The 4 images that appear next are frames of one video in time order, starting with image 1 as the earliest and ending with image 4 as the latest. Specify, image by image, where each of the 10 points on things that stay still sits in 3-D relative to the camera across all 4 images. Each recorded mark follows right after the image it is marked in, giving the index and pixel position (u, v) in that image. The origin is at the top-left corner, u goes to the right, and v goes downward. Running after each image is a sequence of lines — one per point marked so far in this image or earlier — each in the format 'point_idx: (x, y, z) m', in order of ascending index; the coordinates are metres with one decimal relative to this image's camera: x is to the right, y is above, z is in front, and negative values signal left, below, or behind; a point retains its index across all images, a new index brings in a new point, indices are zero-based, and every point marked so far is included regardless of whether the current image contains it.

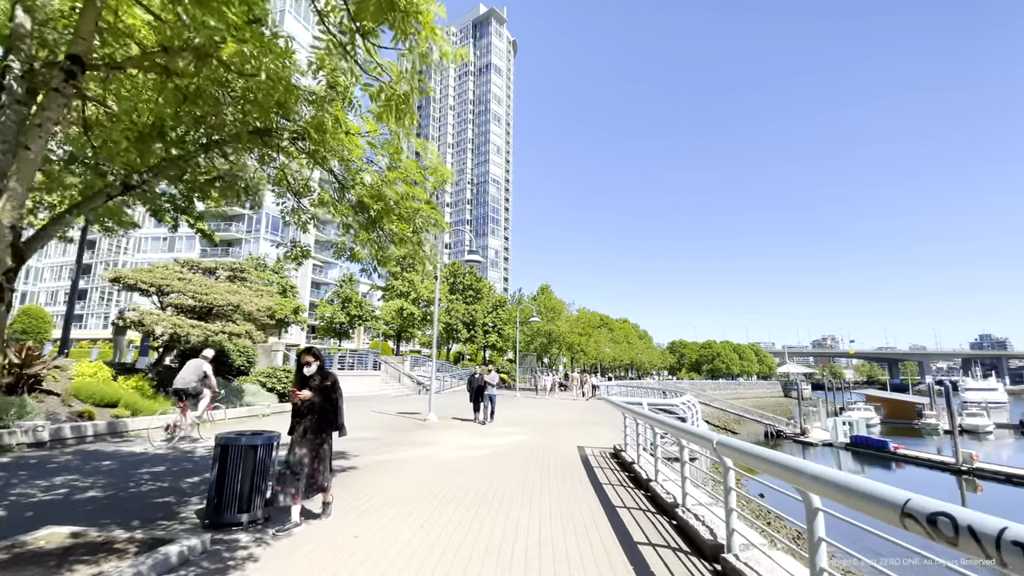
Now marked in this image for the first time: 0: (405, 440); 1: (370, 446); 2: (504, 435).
0: (-2.7, -3.7, +11.6) m
1: (-3.3, -3.6, +10.8) m
2: (-0.2, -4.0, +13.0) m
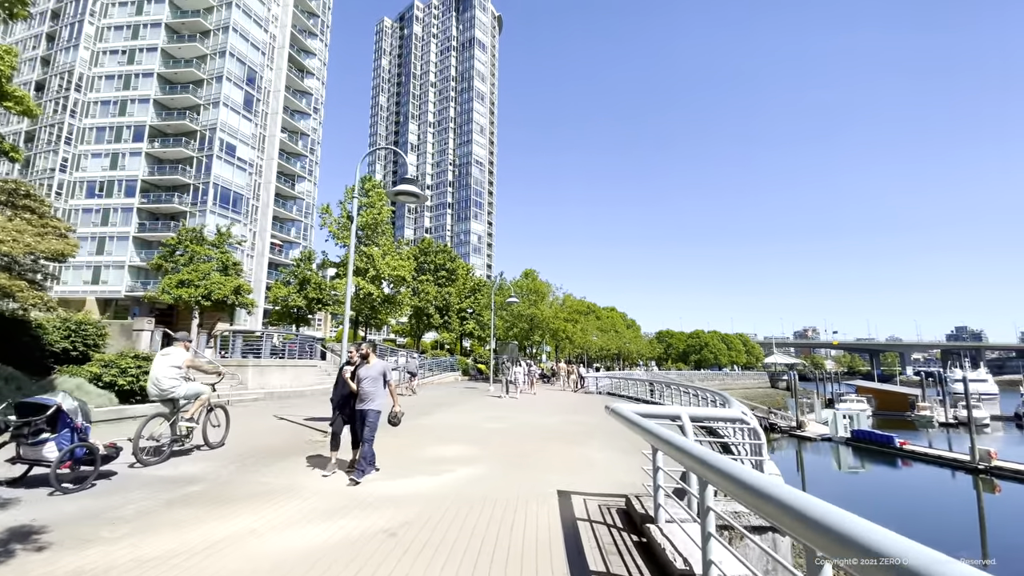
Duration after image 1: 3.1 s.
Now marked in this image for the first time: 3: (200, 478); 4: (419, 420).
0: (-3.6, -2.6, +6.3) m
1: (-4.3, -2.5, +5.5) m
2: (-1.2, -2.9, +7.7) m
3: (-4.2, -2.6, +6.5) m
4: (-2.5, -3.6, +12.8) m
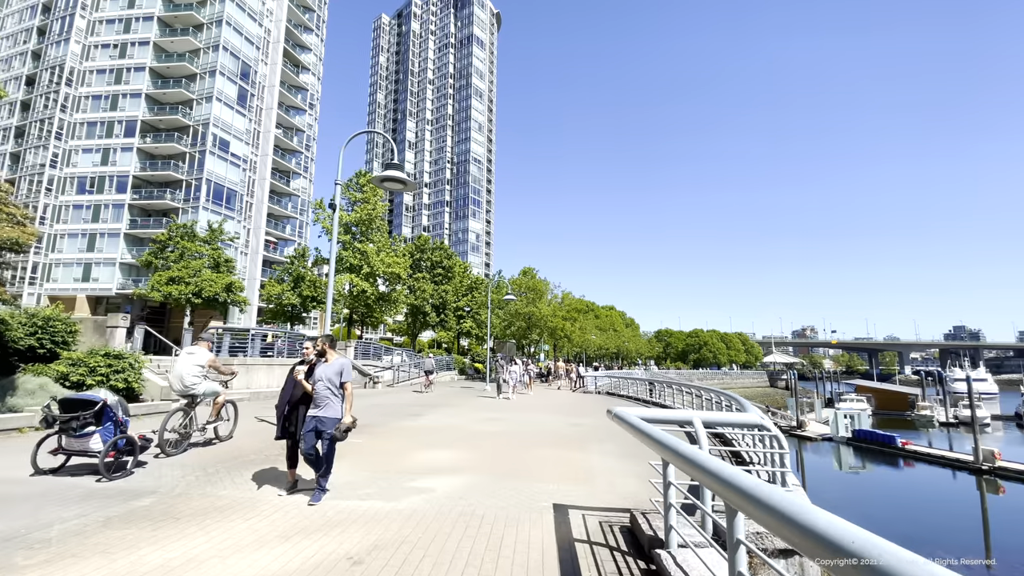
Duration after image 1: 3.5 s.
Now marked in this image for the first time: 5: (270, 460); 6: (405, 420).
0: (-3.8, -2.4, +5.6) m
1: (-4.4, -2.3, +4.8) m
2: (-1.3, -2.7, +7.1) m
3: (-4.4, -2.5, +5.8) m
4: (-2.6, -3.4, +12.1) m
5: (-3.9, -2.8, +7.6) m
6: (-2.9, -3.5, +12.5) m
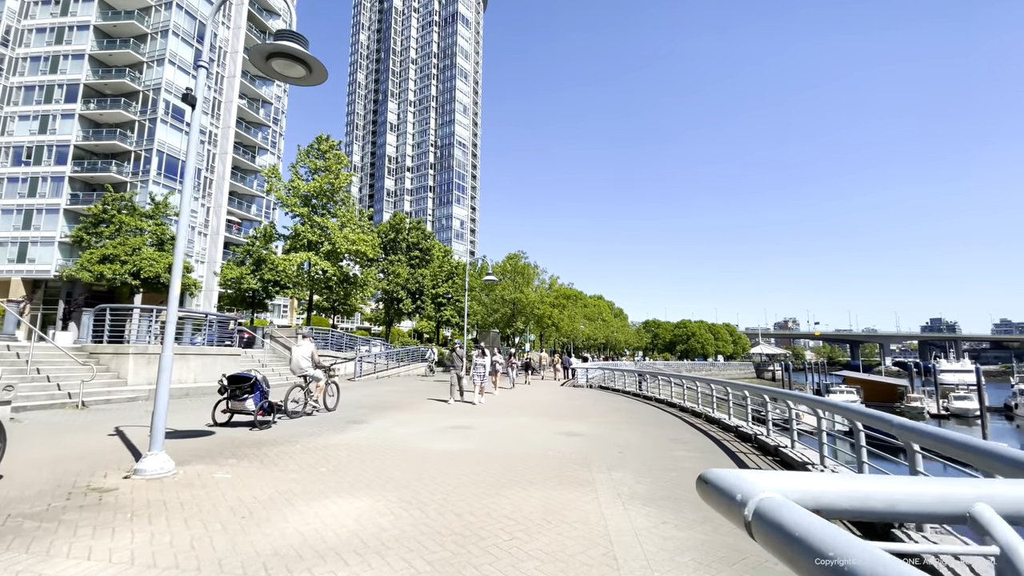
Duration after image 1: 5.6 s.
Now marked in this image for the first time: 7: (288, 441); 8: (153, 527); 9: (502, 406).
0: (-4.1, -1.8, +2.0) m
1: (-4.7, -1.7, +1.2) m
2: (-1.7, -2.1, +3.5) m
3: (-4.7, -1.8, +2.2) m
4: (-3.2, -2.6, +8.6) m
5: (-4.3, -2.0, +4.1) m
6: (-3.4, -2.7, +8.9) m
7: (-3.6, -2.5, +7.7) m
8: (-3.2, -2.1, +4.1) m
9: (-0.3, -3.1, +12.6) m
